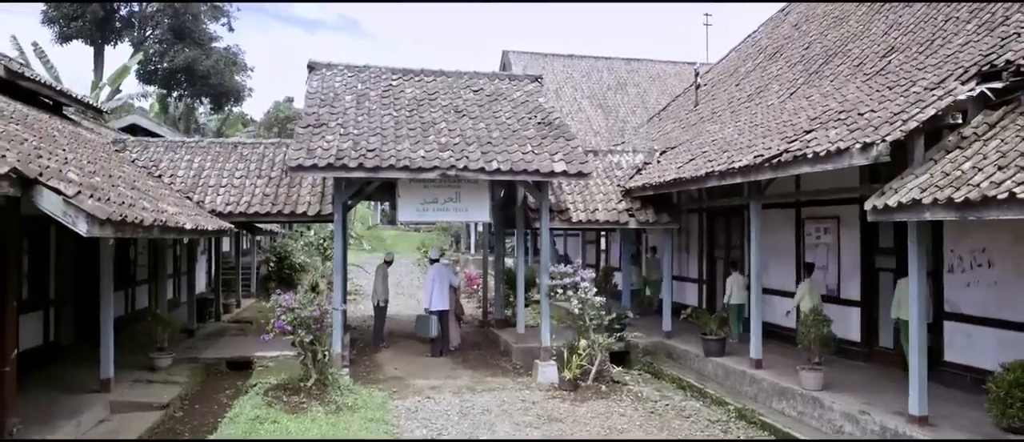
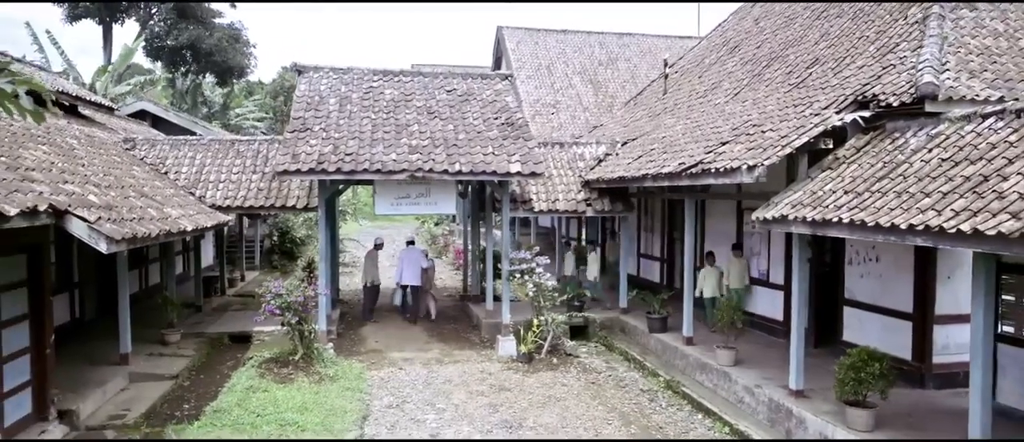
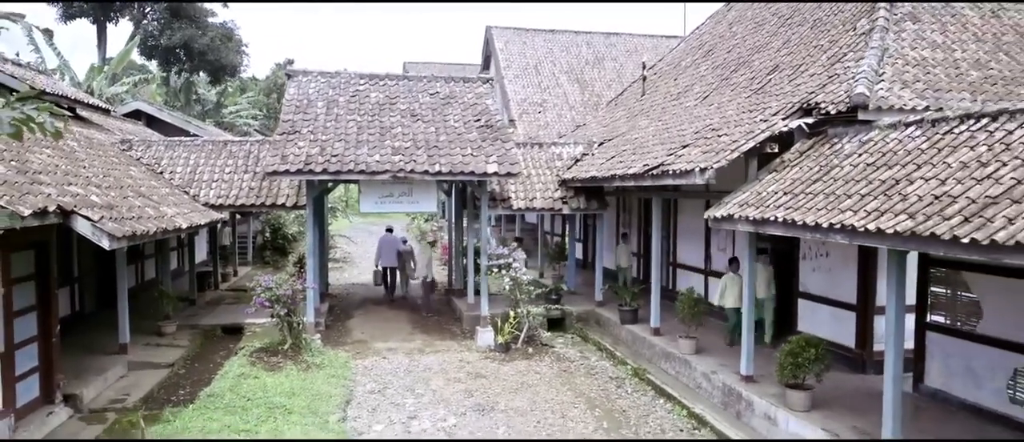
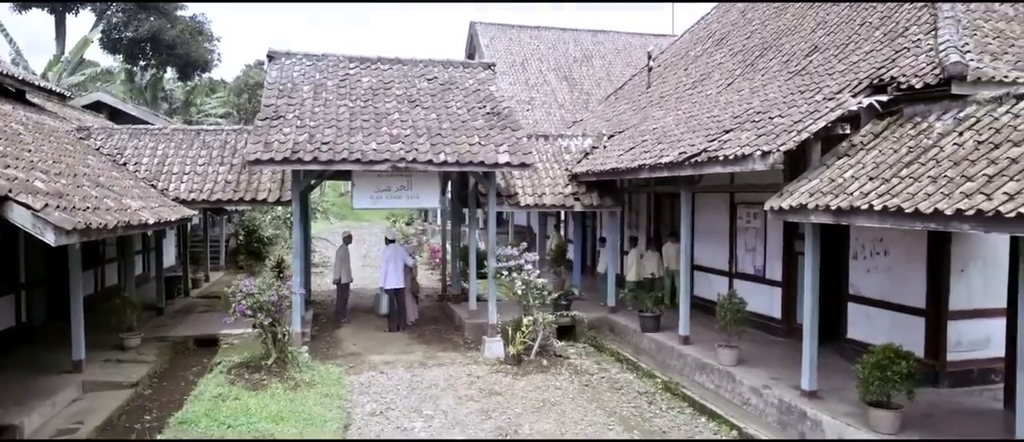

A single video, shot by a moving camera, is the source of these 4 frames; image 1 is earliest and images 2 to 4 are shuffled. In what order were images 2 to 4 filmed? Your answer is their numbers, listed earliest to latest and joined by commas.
4, 2, 3
